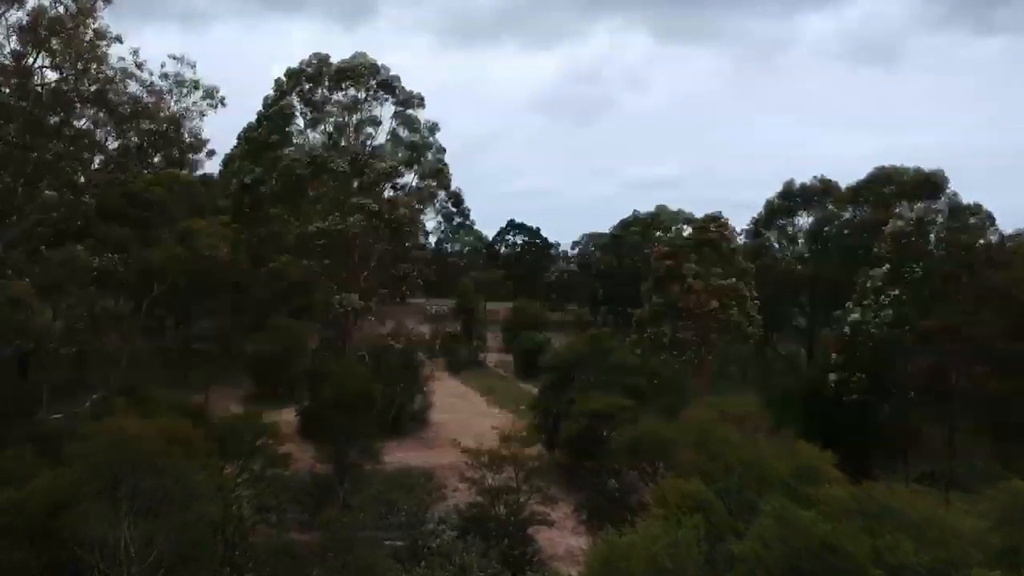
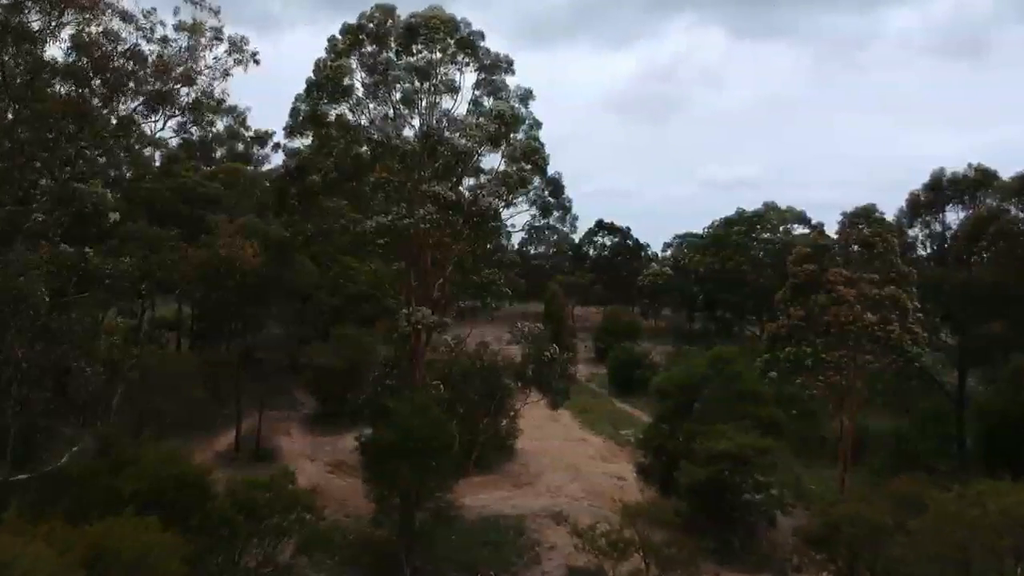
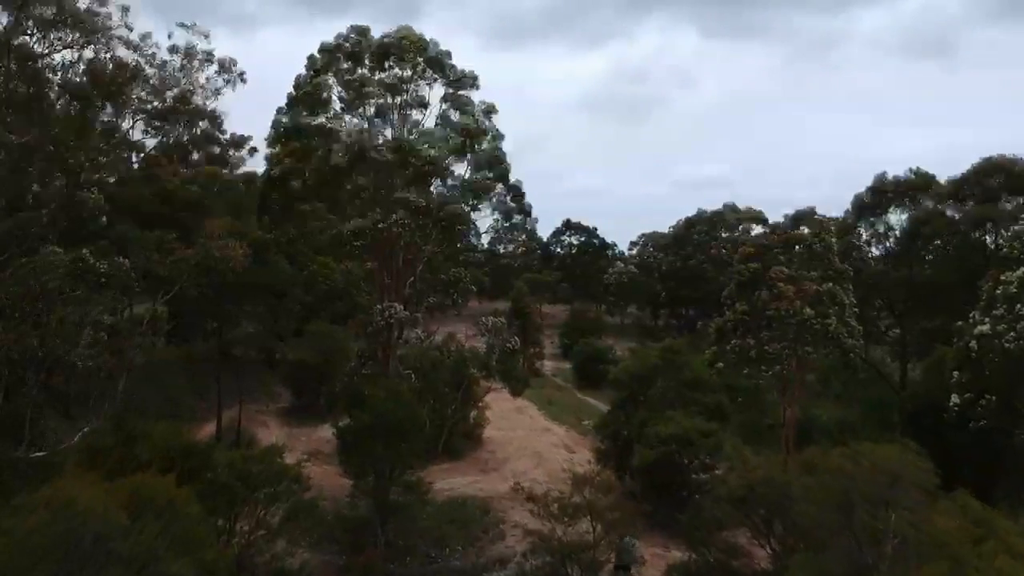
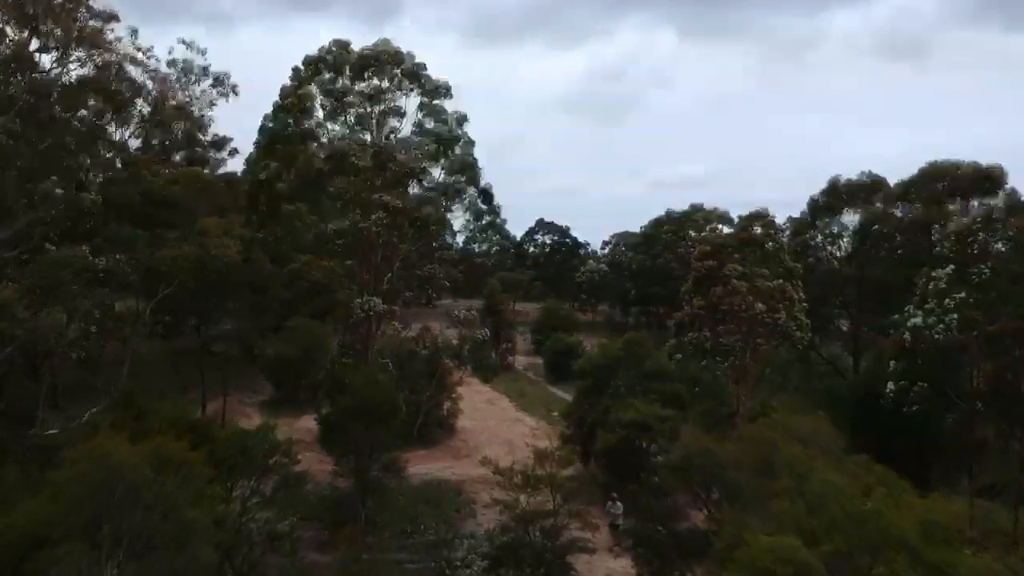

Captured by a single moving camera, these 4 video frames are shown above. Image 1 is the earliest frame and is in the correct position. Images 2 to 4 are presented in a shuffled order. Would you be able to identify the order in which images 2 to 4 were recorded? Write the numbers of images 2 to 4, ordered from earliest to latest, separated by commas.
4, 3, 2
